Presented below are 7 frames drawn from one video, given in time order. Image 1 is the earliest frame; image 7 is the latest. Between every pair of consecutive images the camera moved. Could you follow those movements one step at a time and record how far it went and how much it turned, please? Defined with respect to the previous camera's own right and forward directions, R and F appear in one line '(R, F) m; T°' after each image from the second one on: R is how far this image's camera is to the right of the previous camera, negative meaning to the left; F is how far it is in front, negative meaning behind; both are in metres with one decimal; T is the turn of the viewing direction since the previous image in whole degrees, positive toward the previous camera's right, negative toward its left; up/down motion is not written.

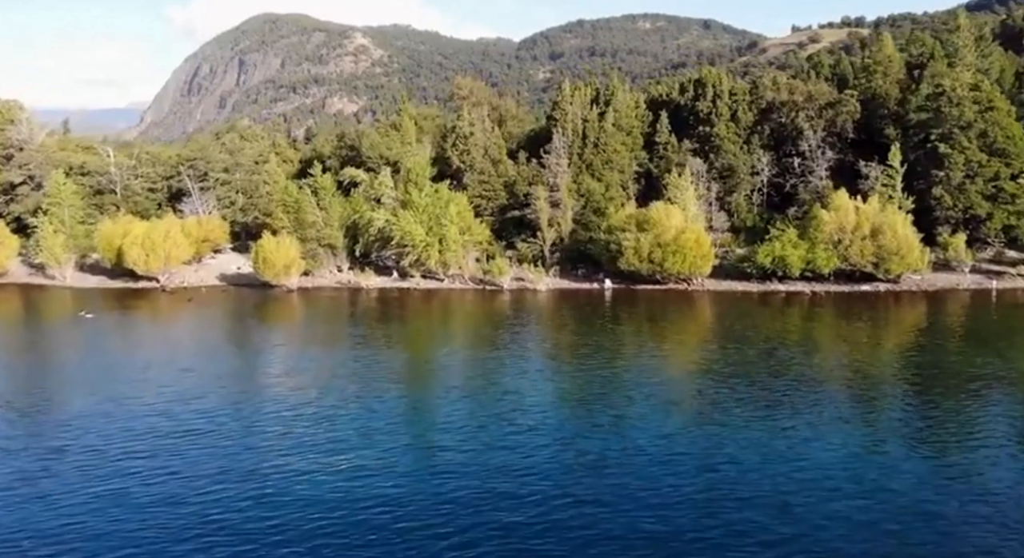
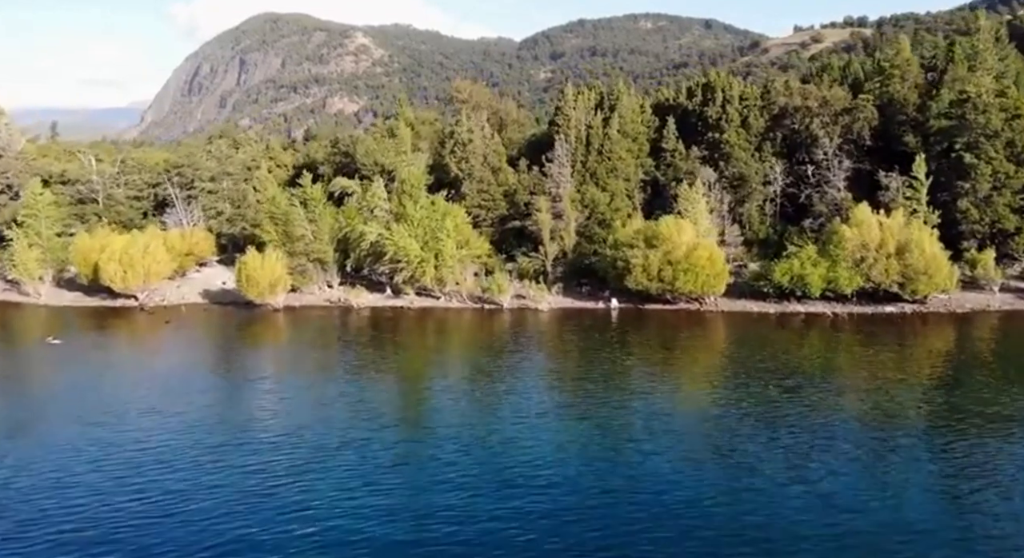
(+0.1, +4.7) m; 0°
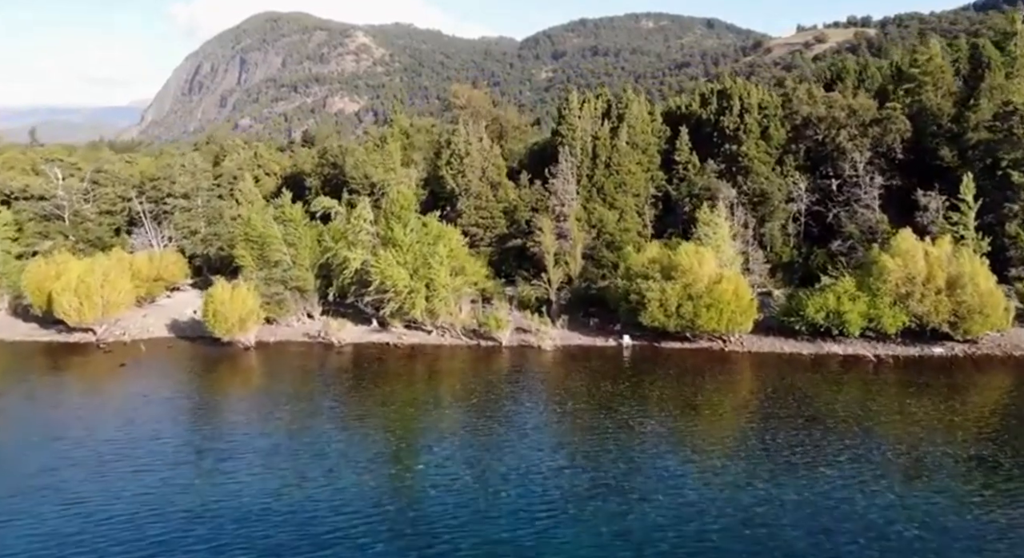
(+0.1, +7.9) m; 0°
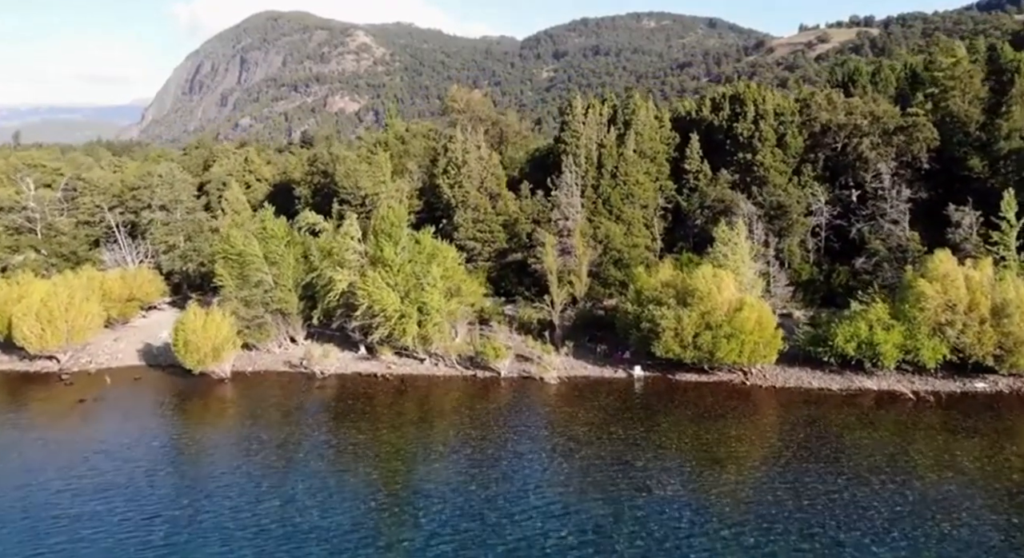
(+0.1, +5.7) m; 0°
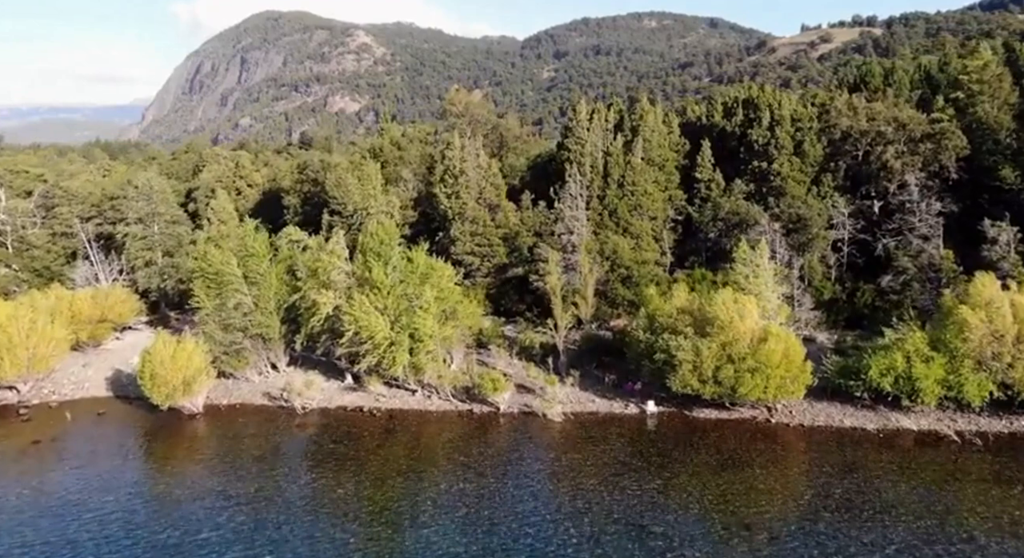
(0.0, +5.4) m; 0°
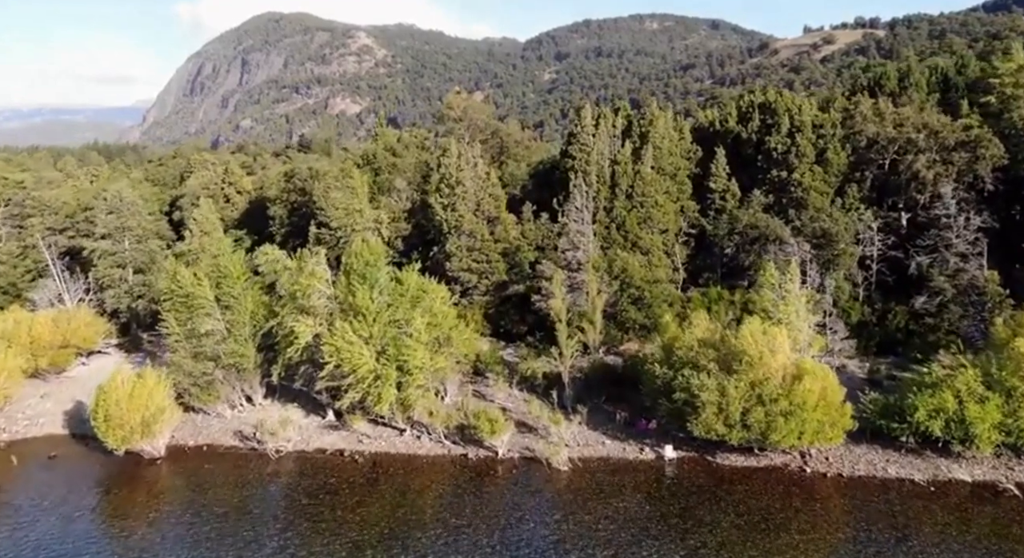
(+0.1, +6.0) m; 0°
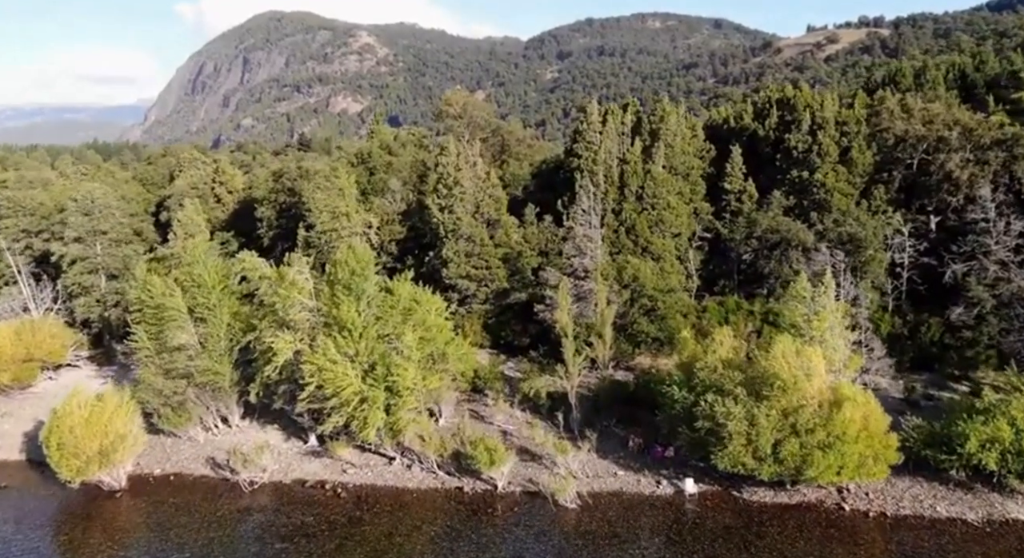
(0.0, +5.2) m; 0°
